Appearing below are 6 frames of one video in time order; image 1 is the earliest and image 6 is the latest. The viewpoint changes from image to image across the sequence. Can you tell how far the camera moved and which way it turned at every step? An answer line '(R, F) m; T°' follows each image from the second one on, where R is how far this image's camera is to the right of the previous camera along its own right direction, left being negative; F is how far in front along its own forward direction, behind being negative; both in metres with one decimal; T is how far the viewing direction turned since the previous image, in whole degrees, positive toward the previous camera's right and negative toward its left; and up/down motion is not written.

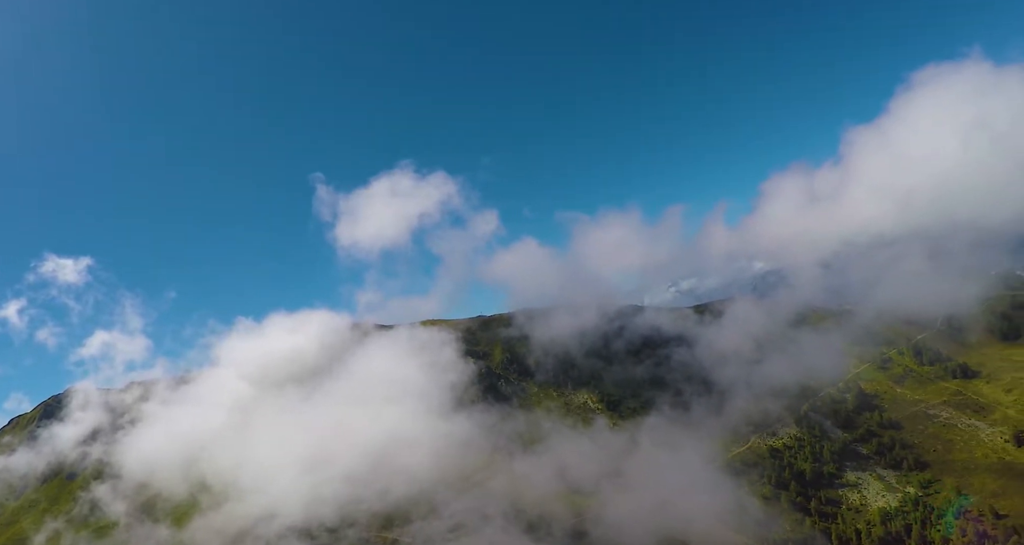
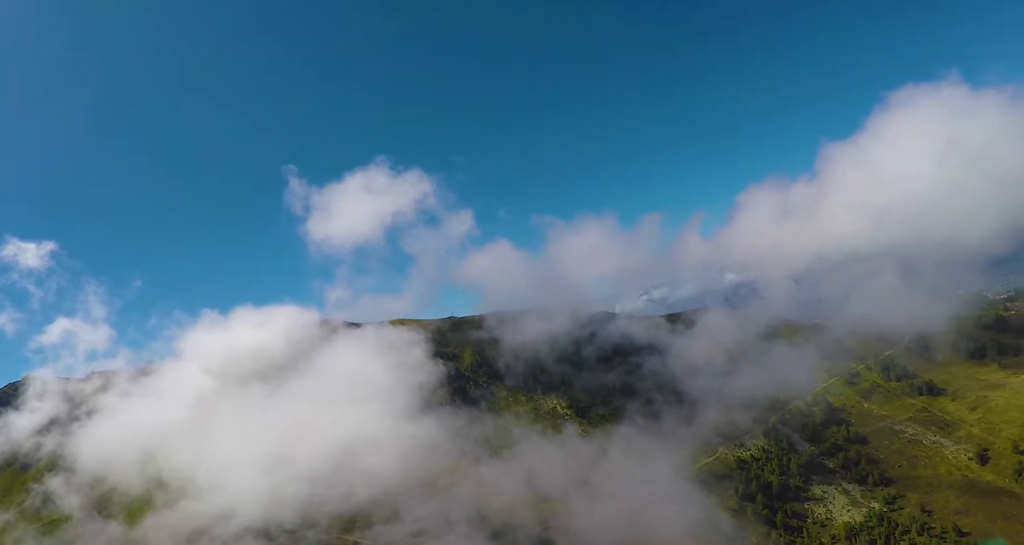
(+0.1, +1.2) m; +2°
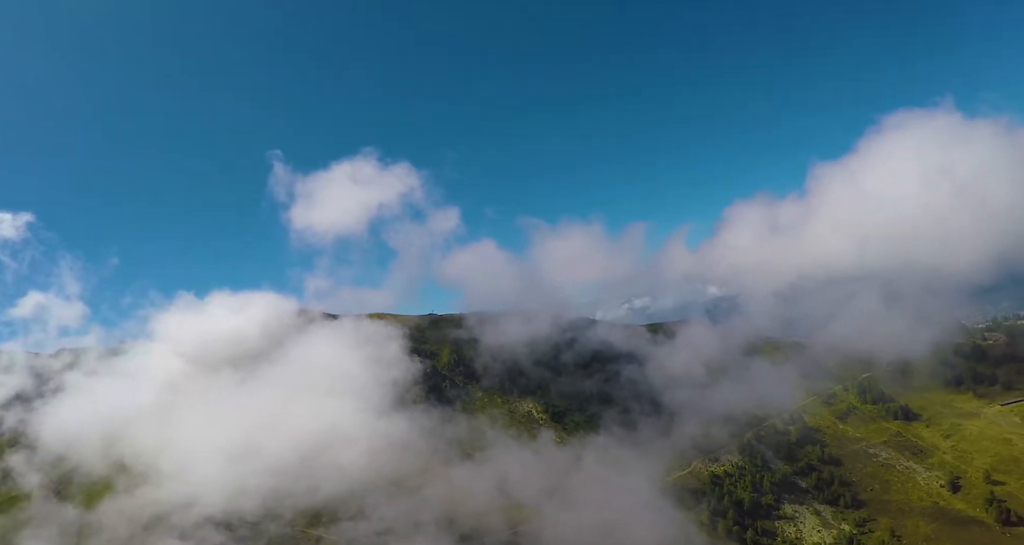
(0.0, +1.6) m; +1°
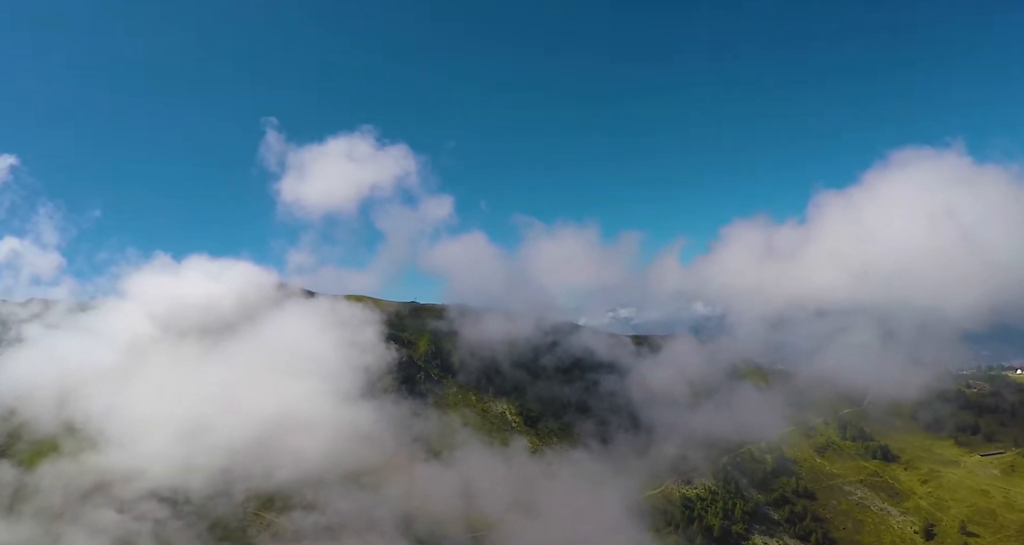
(+0.1, +4.2) m; +1°
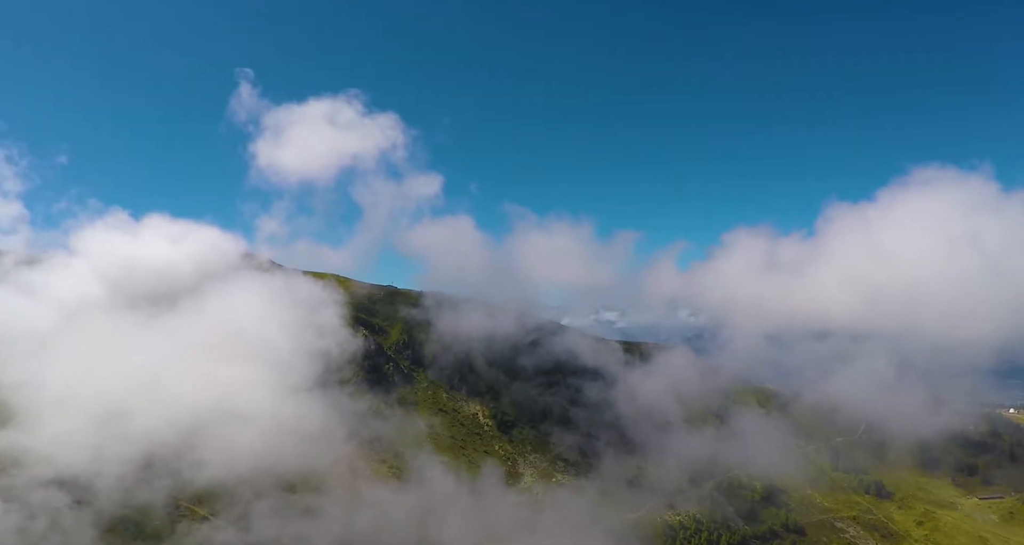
(0.0, +11.0) m; +1°
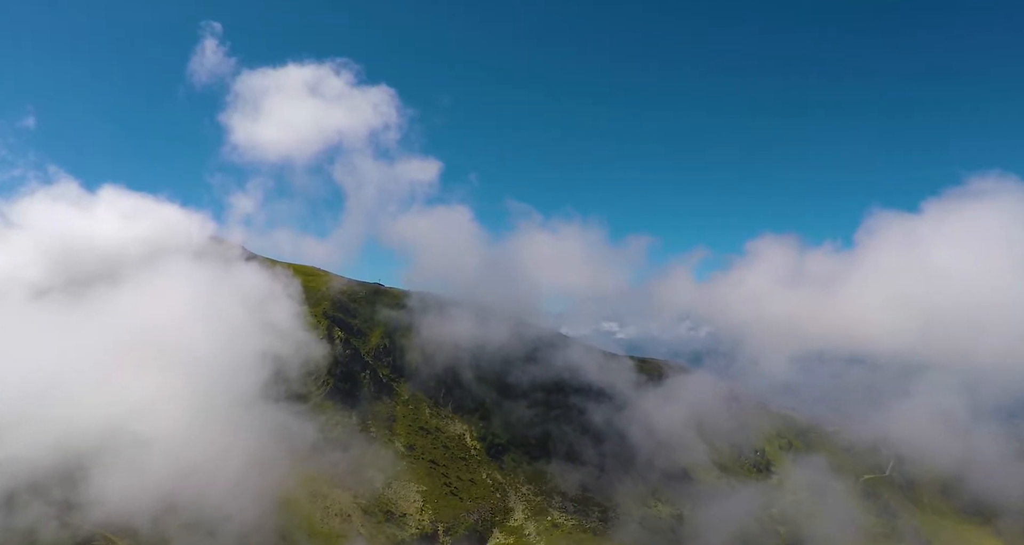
(-0.3, +16.2) m; 0°
